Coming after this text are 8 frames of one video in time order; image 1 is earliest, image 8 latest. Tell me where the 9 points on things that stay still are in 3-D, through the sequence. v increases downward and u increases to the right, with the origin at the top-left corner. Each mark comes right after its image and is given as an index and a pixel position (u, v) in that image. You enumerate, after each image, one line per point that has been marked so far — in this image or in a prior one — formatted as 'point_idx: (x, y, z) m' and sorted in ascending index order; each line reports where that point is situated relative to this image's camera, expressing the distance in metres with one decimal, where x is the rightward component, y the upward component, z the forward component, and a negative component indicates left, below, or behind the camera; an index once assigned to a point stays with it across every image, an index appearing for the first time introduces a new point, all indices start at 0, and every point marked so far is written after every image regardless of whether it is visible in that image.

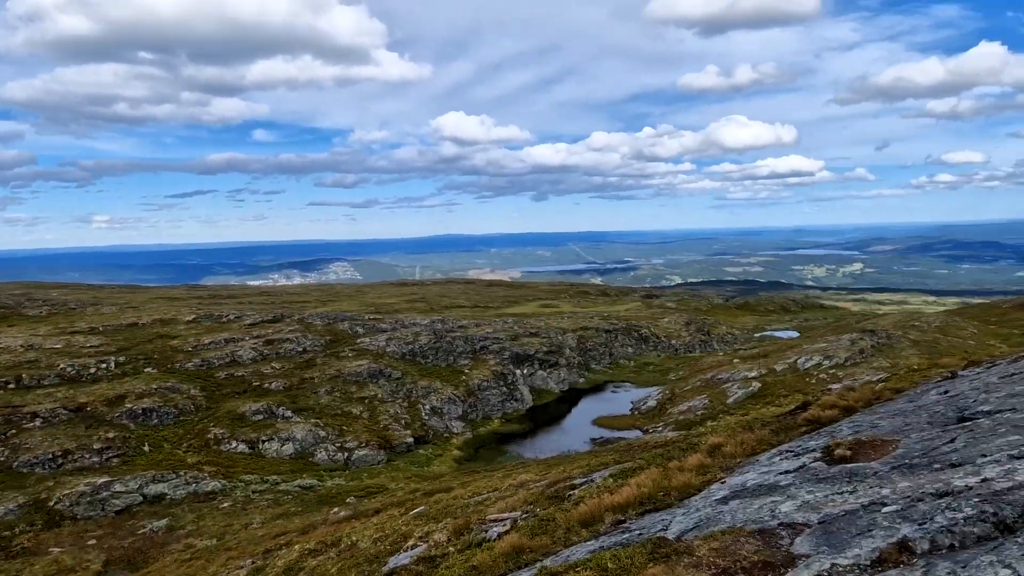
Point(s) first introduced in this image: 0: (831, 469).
0: (+7.0, -4.0, +16.1) m
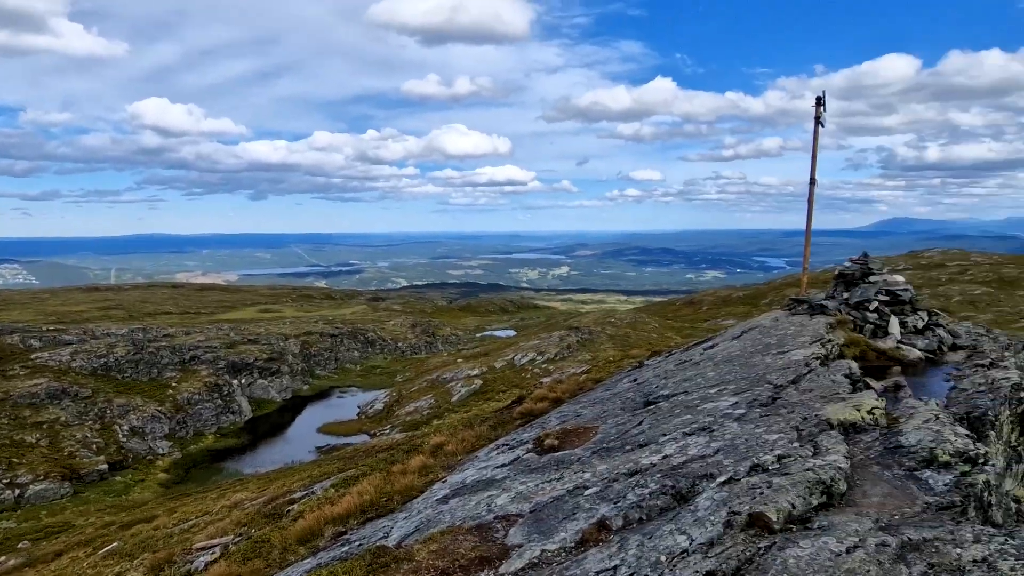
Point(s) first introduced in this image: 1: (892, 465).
0: (+0.7, -4.0, +17.1) m
1: (+6.0, -2.8, +11.6) m
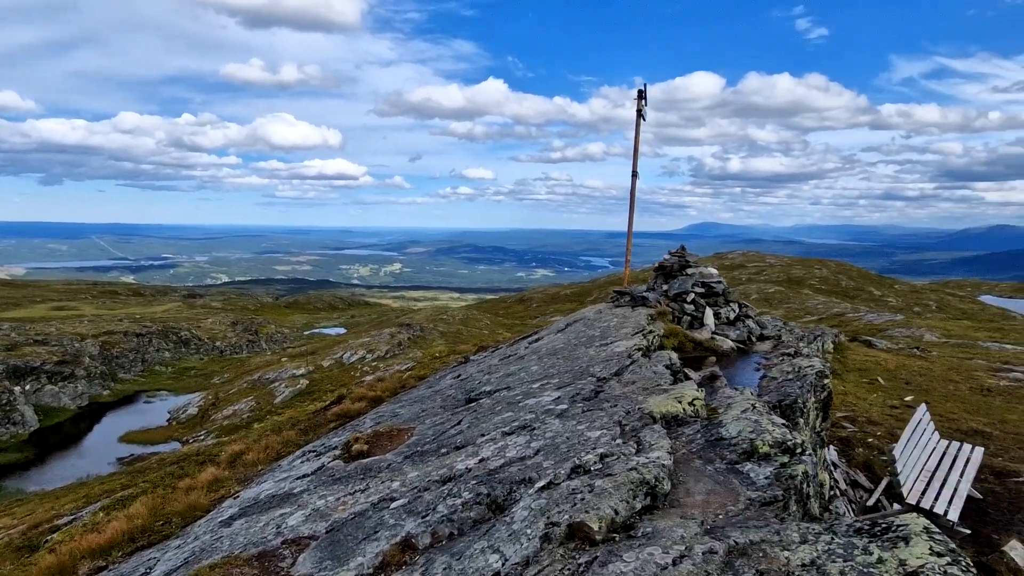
0: (-3.4, -3.7, +15.2) m
1: (+3.0, -2.6, +11.0) m
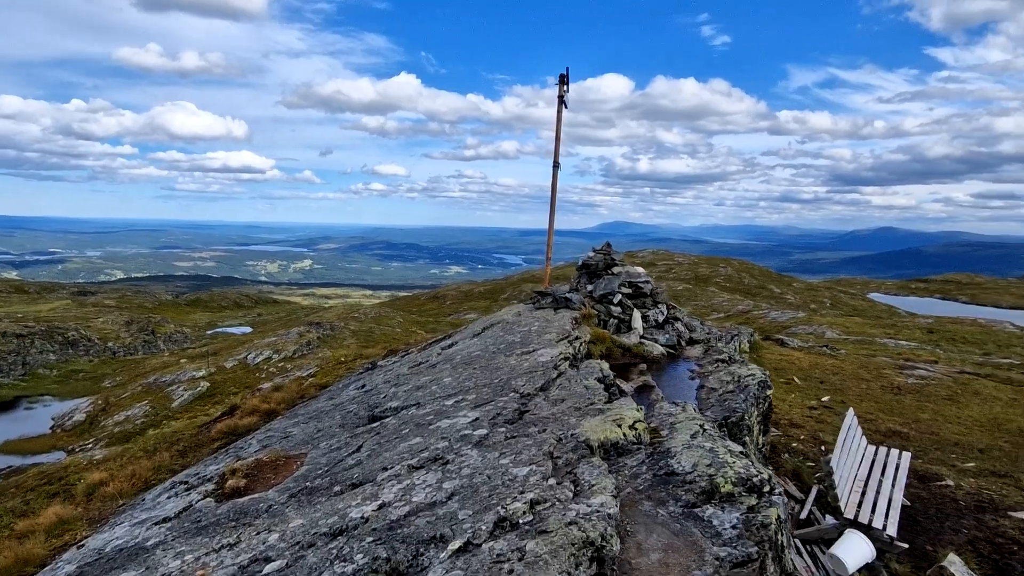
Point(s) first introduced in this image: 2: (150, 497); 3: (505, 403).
0: (-5.0, -3.8, +12.4) m
1: (+1.9, -2.6, +9.1) m
2: (-8.0, -4.6, +16.1) m
3: (-0.1, -2.1, +13.2) m
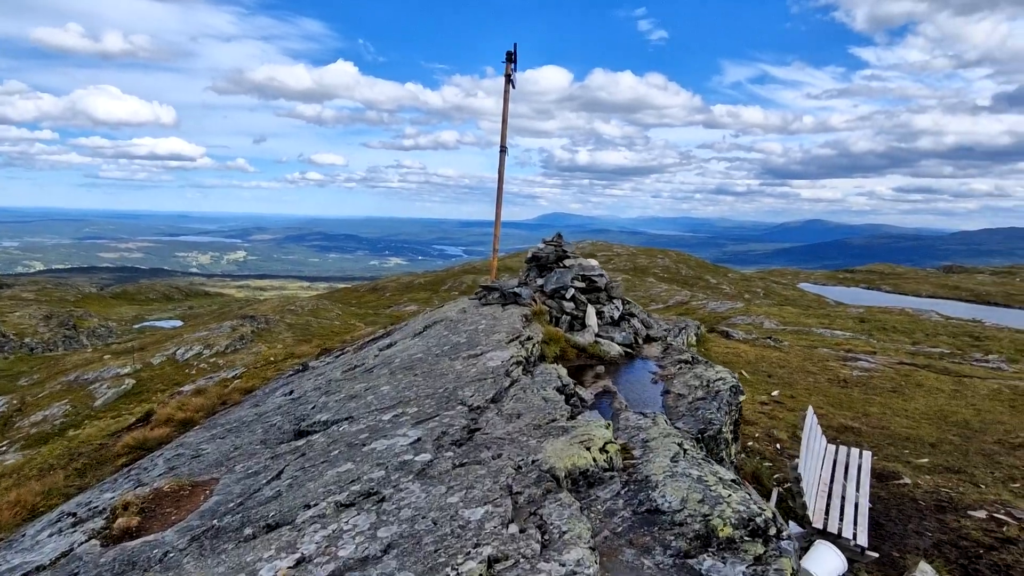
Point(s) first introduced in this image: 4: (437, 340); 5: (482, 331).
0: (-5.7, -3.8, +10.2) m
1: (+1.4, -2.6, +7.4) m
2: (-9.0, -4.6, +13.7) m
3: (-1.0, -2.0, +11.4) m
4: (-1.9, -1.3, +18.6) m
5: (-0.7, -1.1, +17.9) m
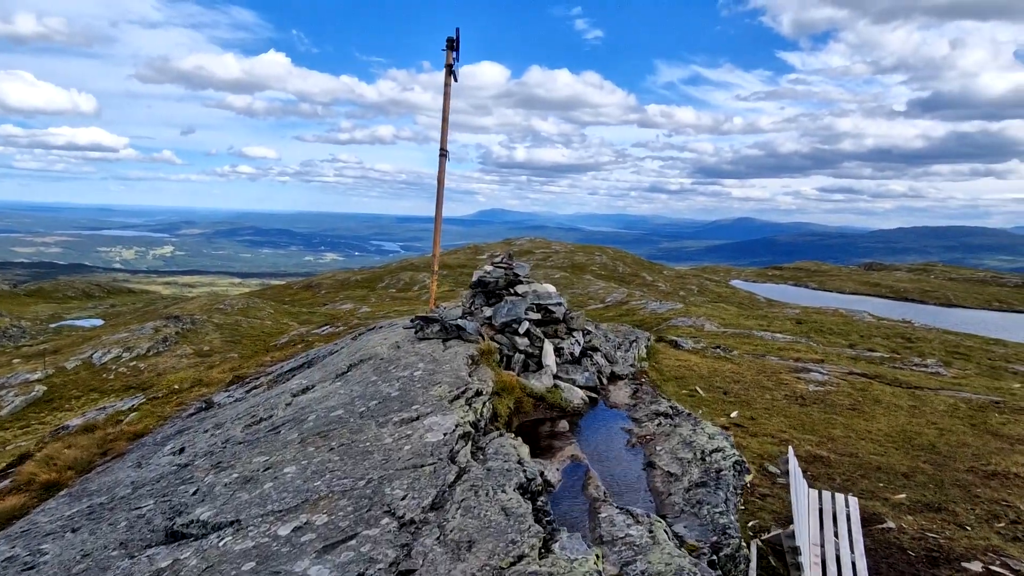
0: (-6.2, -4.6, +6.5) m
1: (+1.2, -3.4, +4.3) m
2: (-9.8, -5.4, +9.6) m
3: (-1.5, -2.8, +8.0) m
4: (-3.1, -2.1, +15.1) m
5: (-1.9, -1.8, +14.5) m
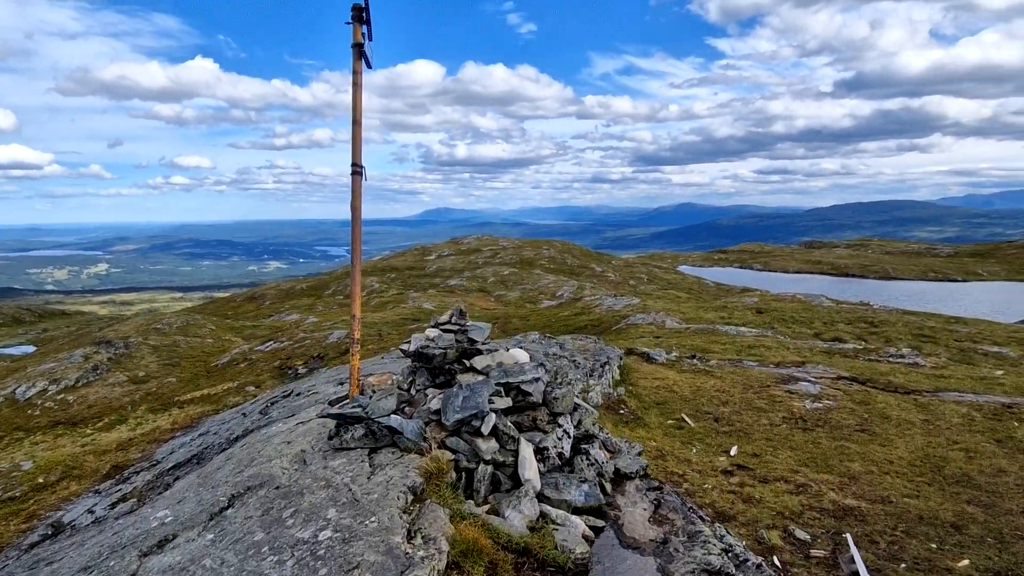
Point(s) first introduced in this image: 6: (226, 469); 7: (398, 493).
0: (-5.9, -6.2, +0.5) m
1: (+1.6, -4.7, -1.2) m
2: (-9.6, -7.3, +3.4) m
3: (-1.4, -4.2, +2.4) m
4: (-3.5, -3.5, +9.3) m
5: (-2.3, -3.2, +8.8) m
6: (-5.4, -3.3, +14.1) m
7: (-1.6, -2.8, +9.8) m
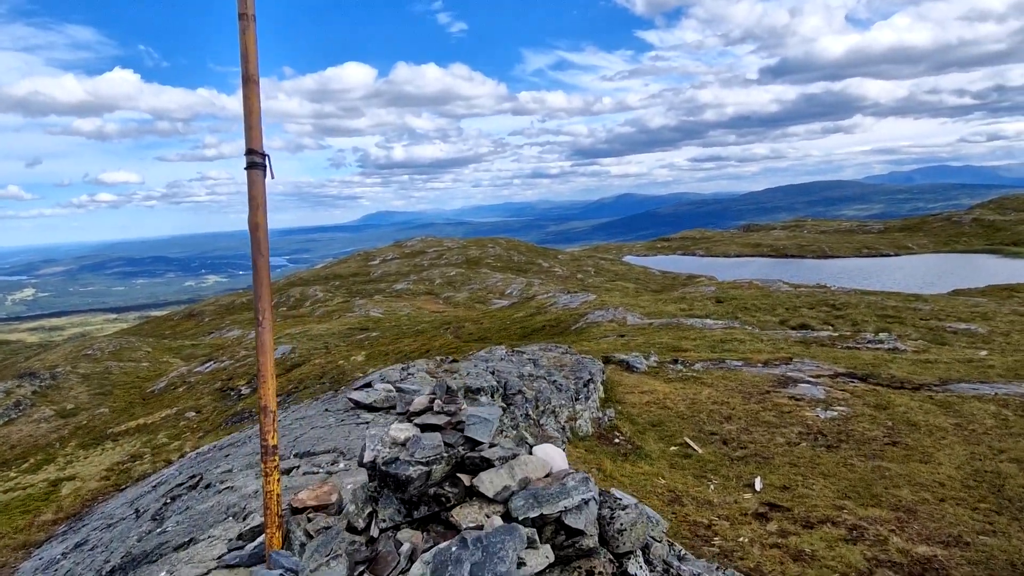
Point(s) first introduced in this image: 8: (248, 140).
0: (-4.3, -7.2, -5.1) m
1: (+3.1, -5.2, -6.2) m
2: (-8.2, -8.4, -2.4) m
3: (-0.2, -4.9, -2.9) m
4: (-2.8, -4.3, +3.9) m
5: (-1.5, -3.9, +3.4) m
6: (-5.1, -4.2, +8.5) m
7: (-1.0, -3.5, +4.5) m
8: (-3.7, +2.4, +10.8) m
